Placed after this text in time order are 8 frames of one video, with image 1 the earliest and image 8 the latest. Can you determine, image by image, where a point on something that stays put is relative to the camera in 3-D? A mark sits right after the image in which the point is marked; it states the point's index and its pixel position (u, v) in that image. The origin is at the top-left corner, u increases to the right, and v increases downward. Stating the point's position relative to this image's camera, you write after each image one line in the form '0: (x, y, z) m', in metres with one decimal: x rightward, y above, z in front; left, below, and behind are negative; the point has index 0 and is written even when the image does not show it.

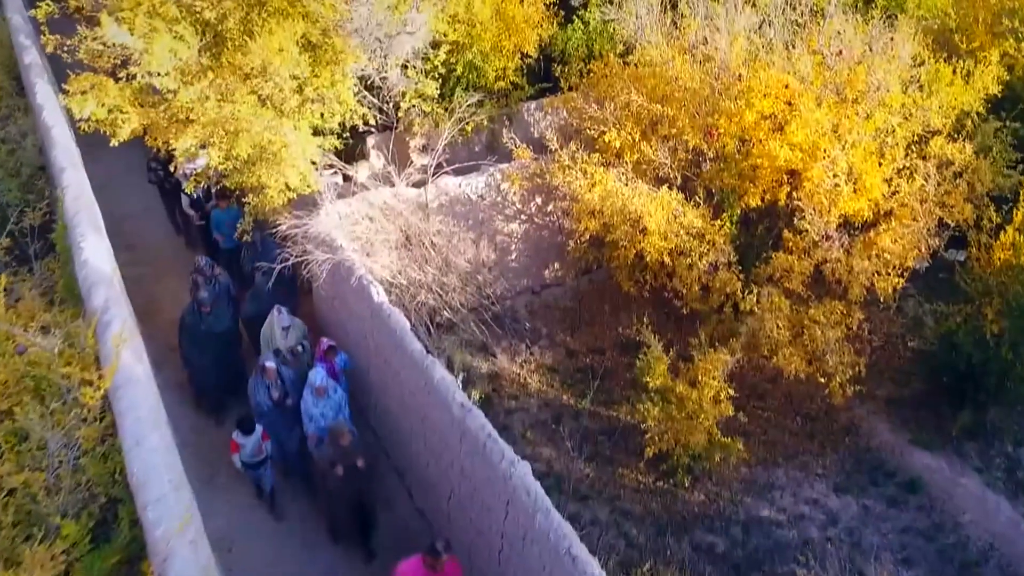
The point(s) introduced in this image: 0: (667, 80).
0: (+1.2, +1.5, +10.4) m
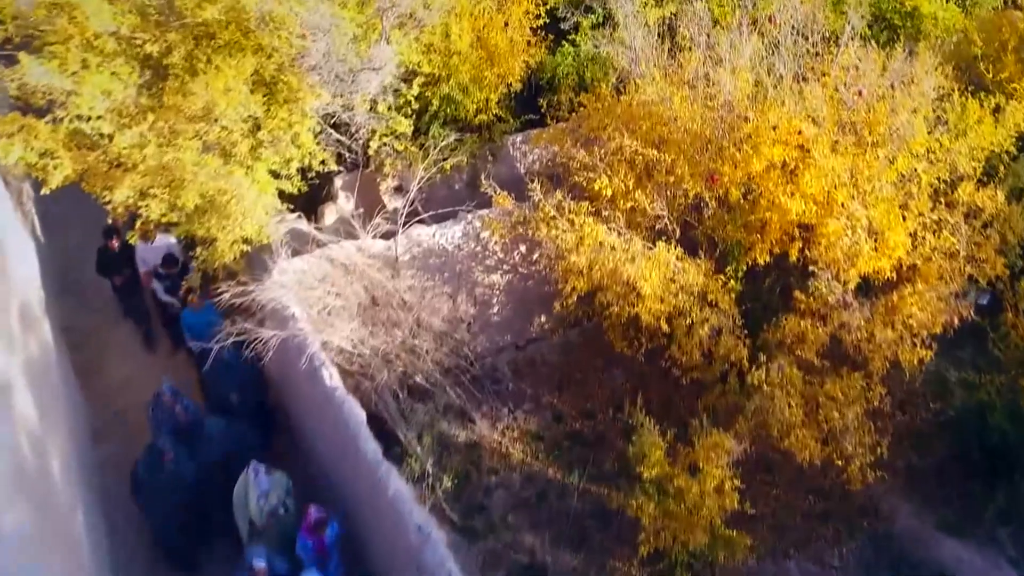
0: (+1.0, +1.1, +9.4) m
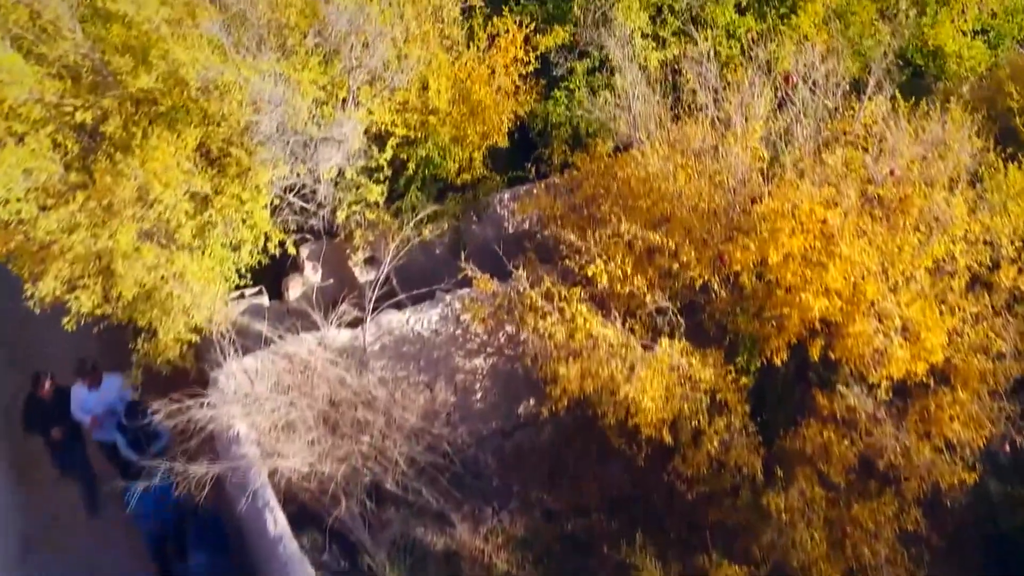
0: (+0.9, +0.5, +8.3) m
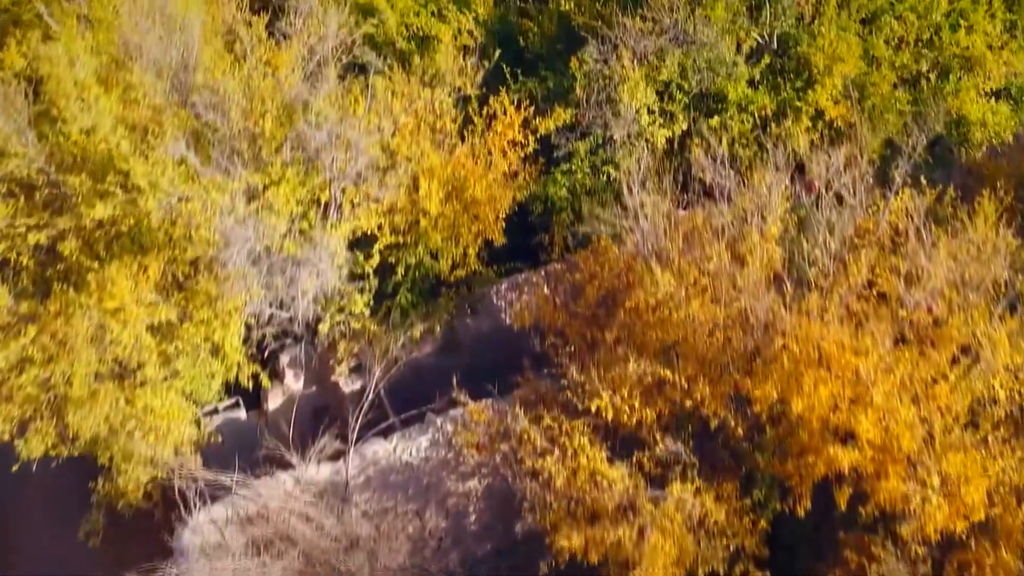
0: (+0.9, -0.2, +7.6) m
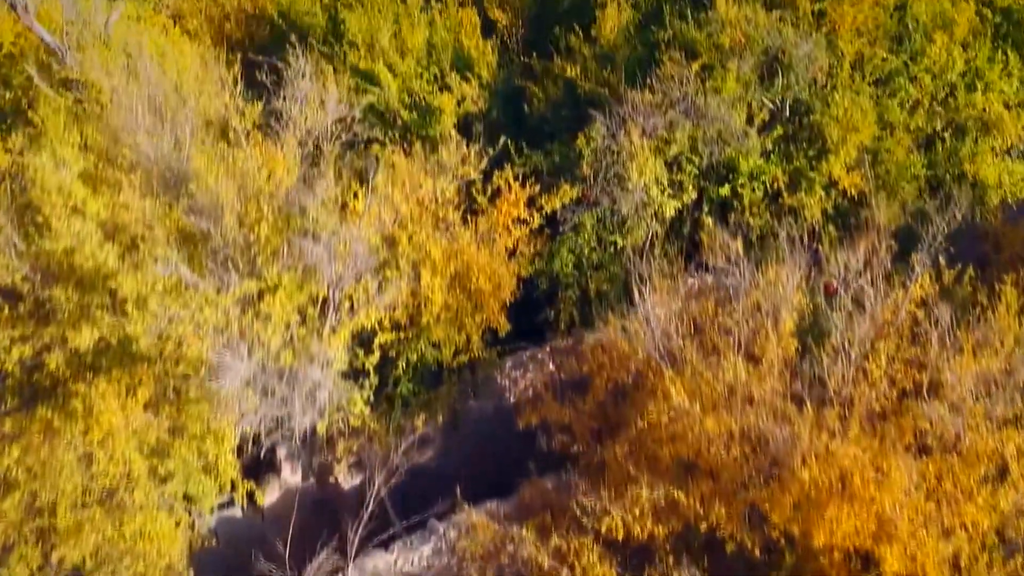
0: (+0.9, -0.7, +7.2) m
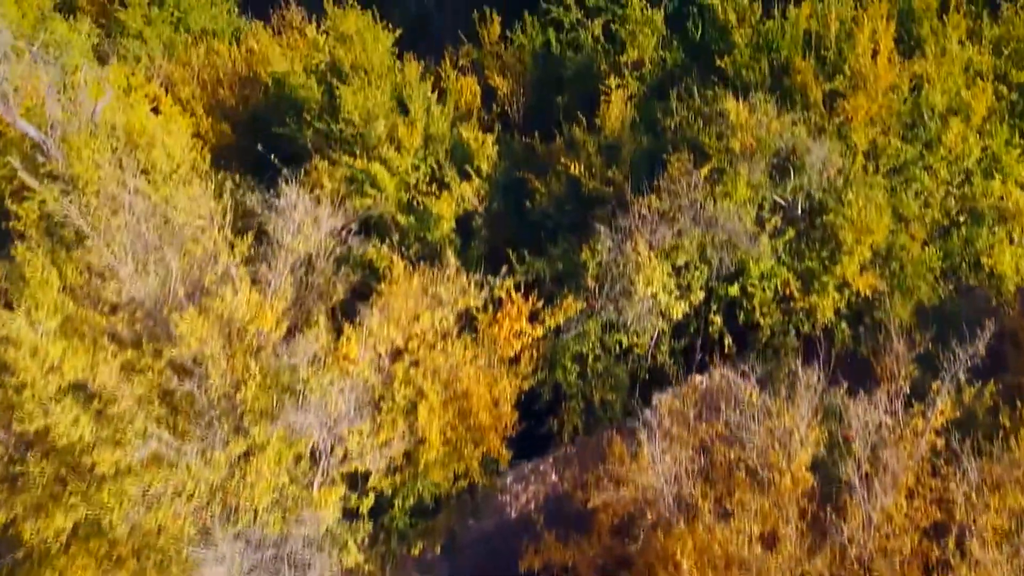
0: (+0.9, -1.5, +6.8) m
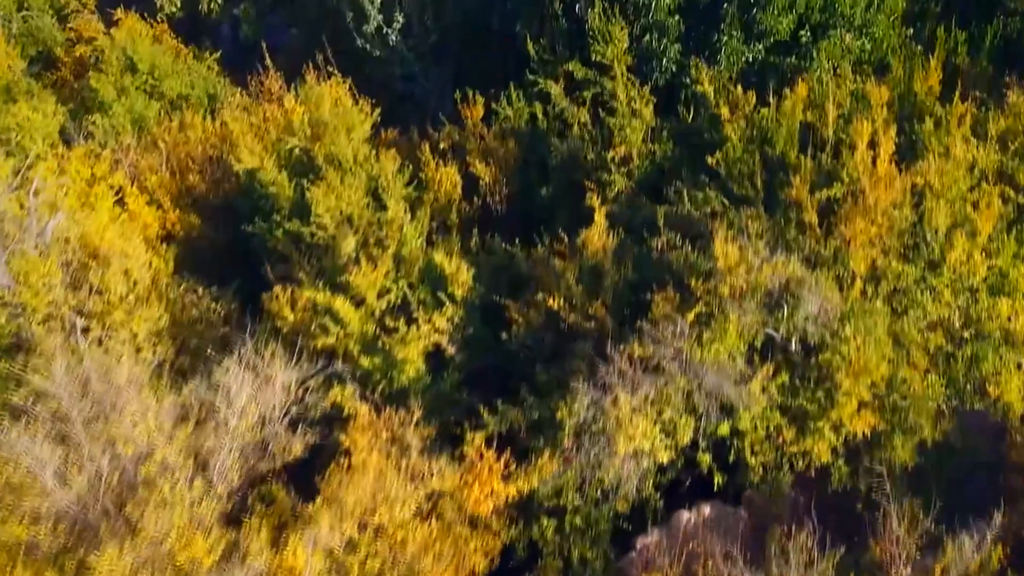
0: (+0.8, -2.5, +6.2) m
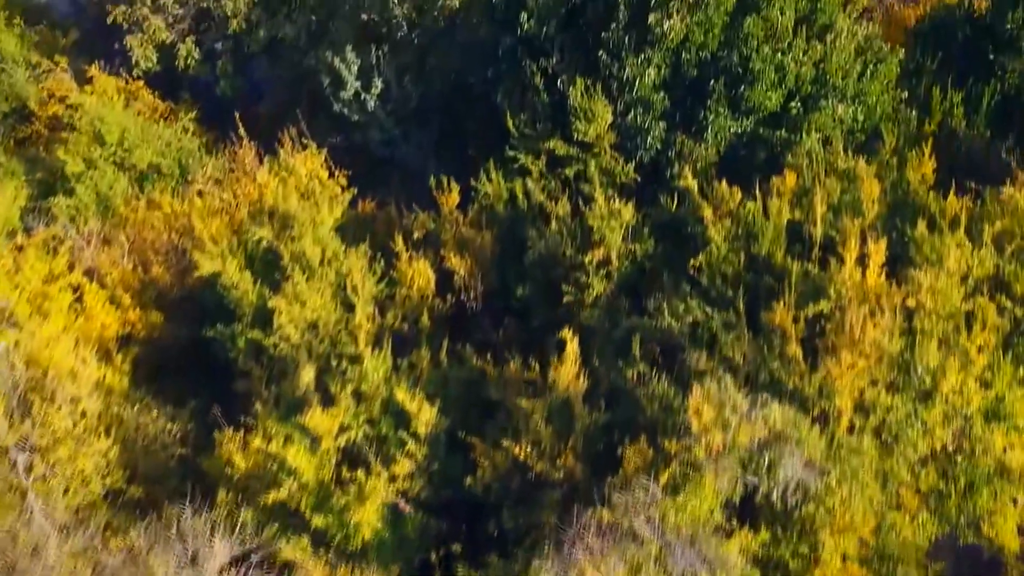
0: (+0.5, -3.4, +5.6) m
